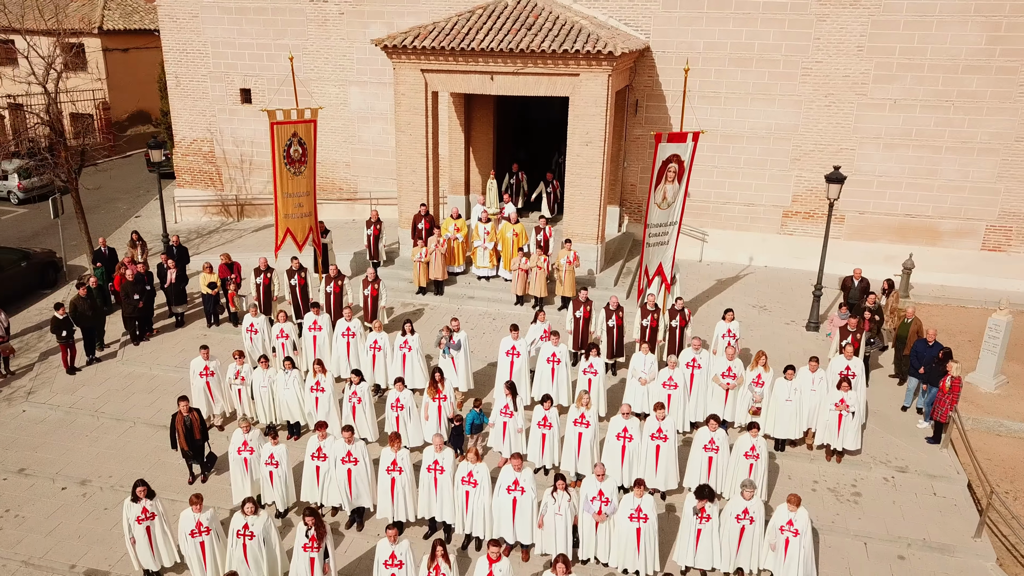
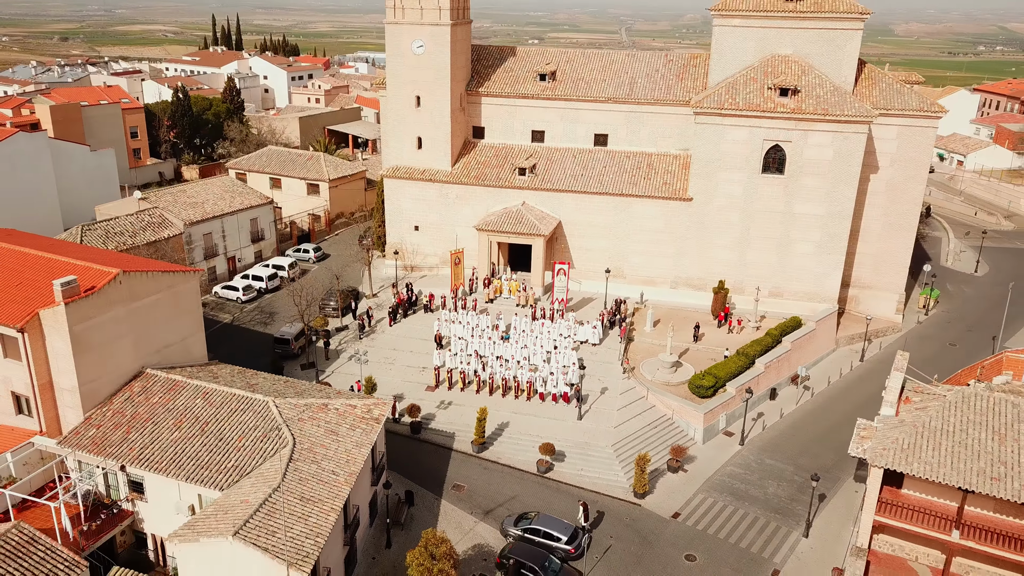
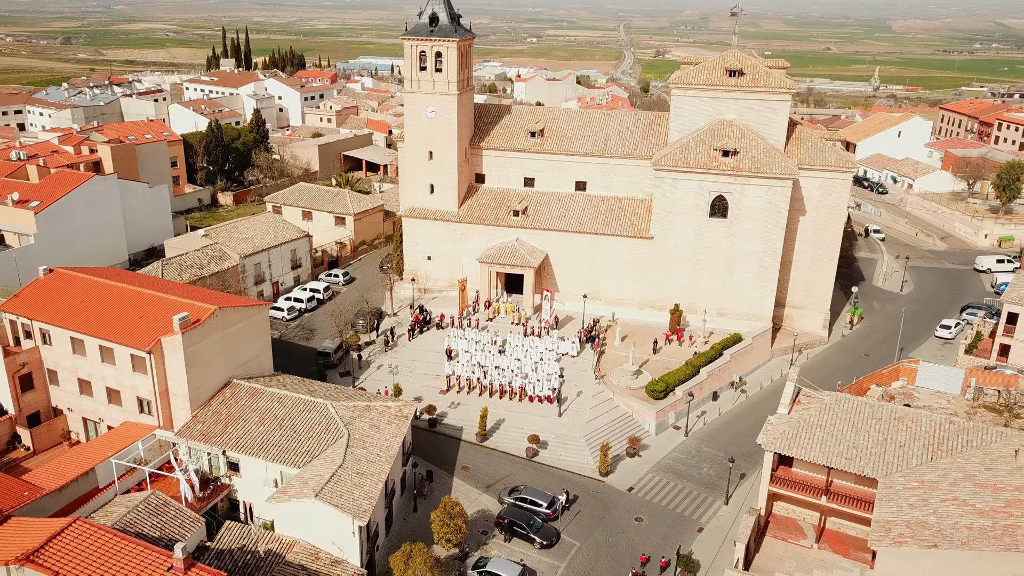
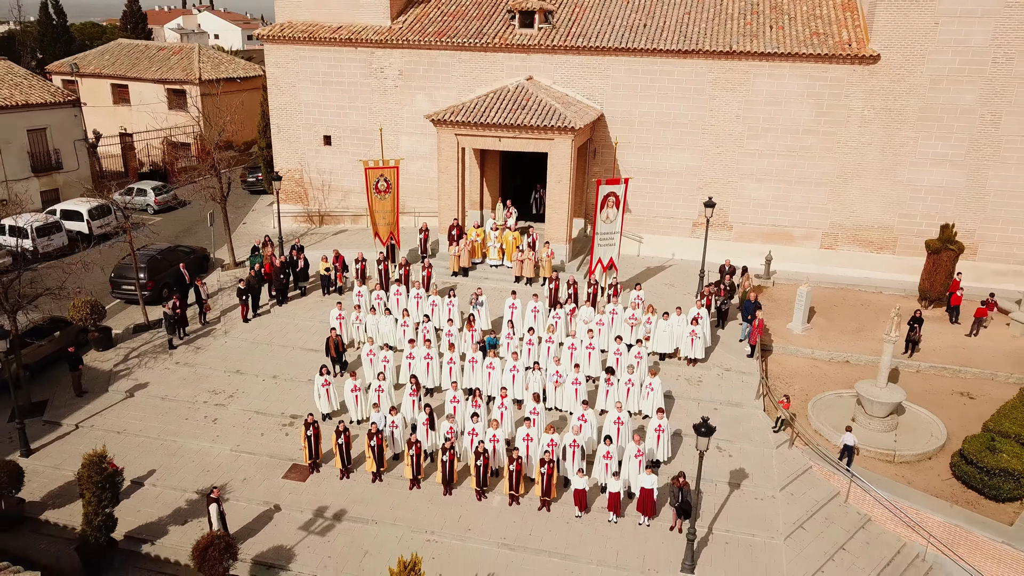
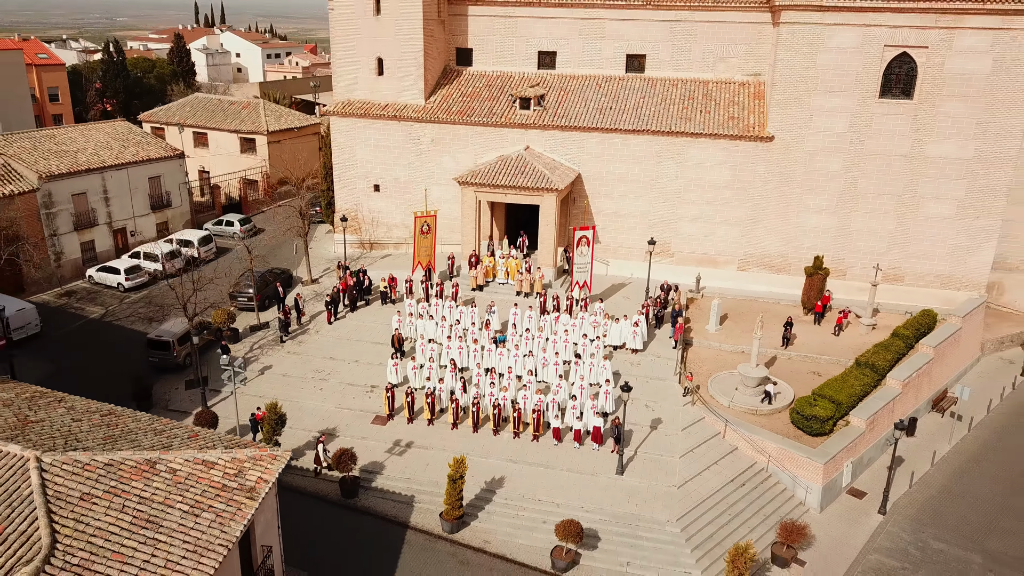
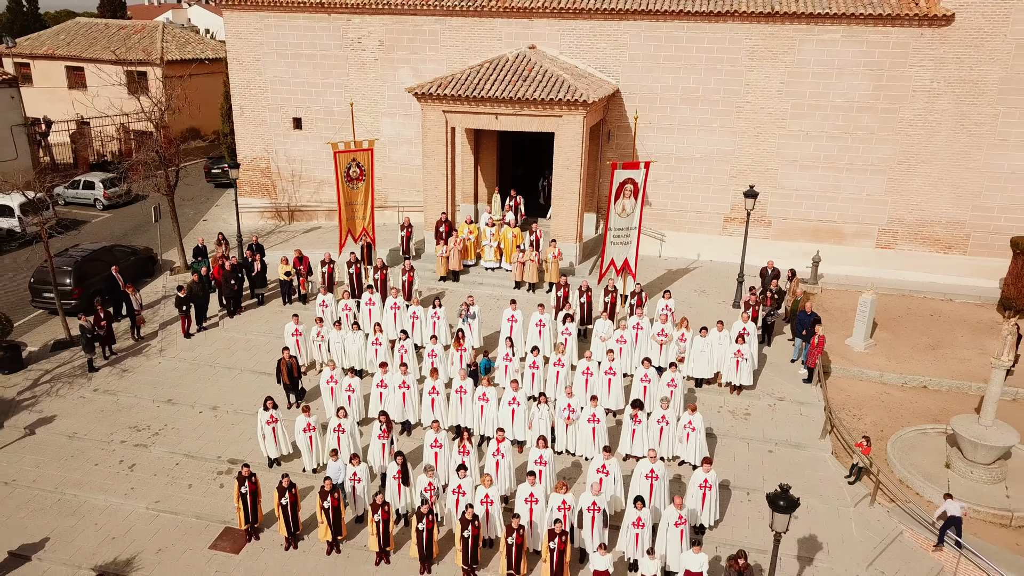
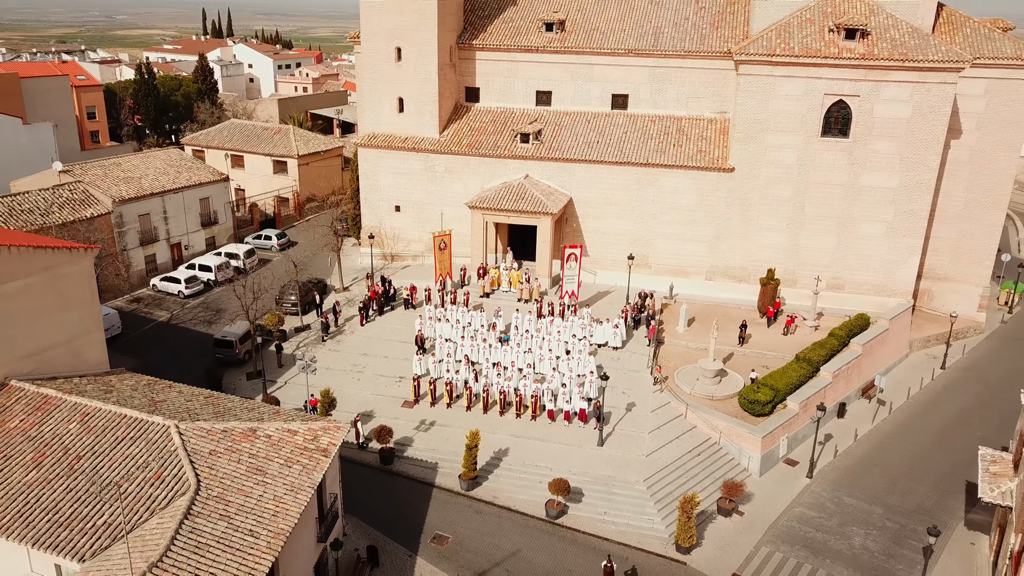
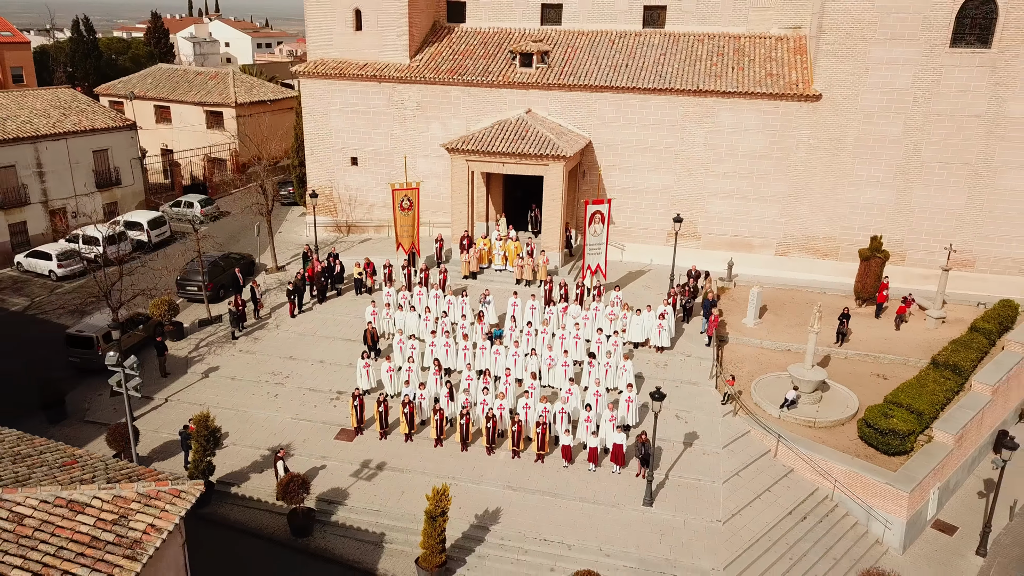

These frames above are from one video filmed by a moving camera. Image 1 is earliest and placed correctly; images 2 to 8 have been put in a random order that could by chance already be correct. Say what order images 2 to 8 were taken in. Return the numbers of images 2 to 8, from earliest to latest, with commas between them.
6, 4, 8, 5, 7, 2, 3
